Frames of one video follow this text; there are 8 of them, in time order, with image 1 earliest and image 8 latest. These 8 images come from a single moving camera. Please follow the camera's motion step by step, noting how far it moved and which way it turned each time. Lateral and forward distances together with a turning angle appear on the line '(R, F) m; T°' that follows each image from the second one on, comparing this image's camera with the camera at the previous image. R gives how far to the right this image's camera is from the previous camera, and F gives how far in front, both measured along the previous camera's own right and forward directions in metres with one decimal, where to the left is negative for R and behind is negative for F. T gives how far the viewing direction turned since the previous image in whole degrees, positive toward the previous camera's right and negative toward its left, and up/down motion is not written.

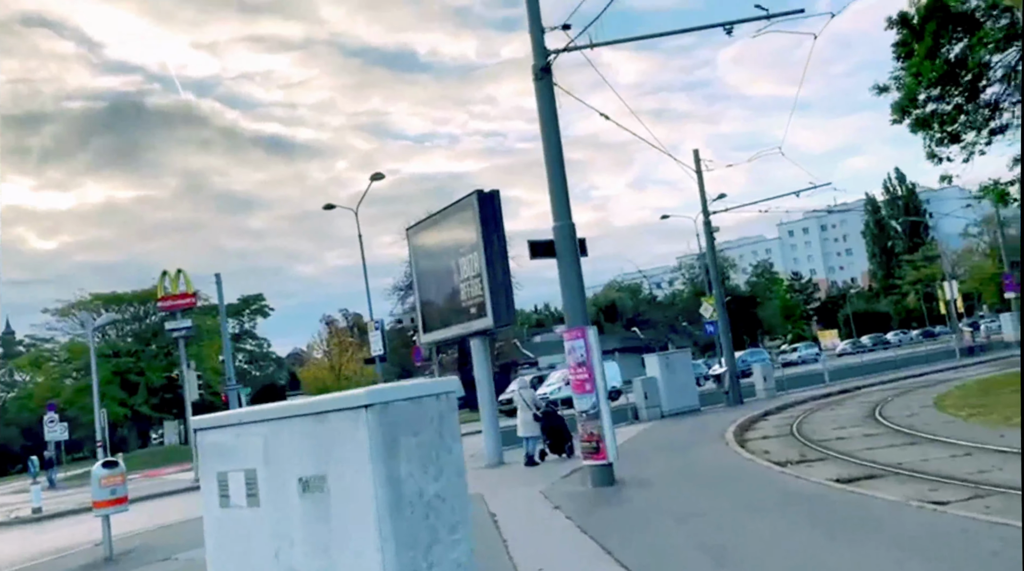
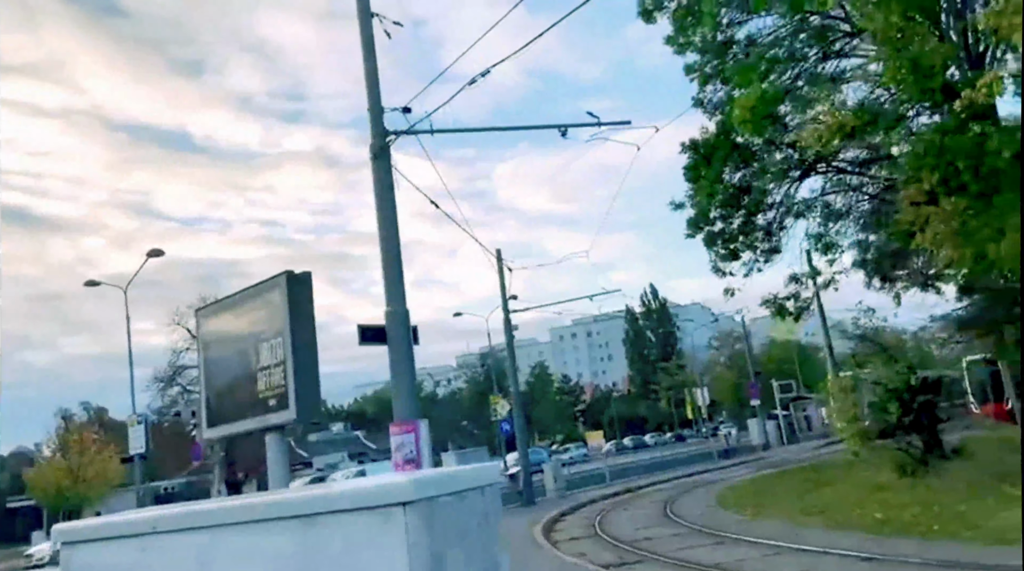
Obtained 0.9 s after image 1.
(-1.1, +0.2) m; +15°
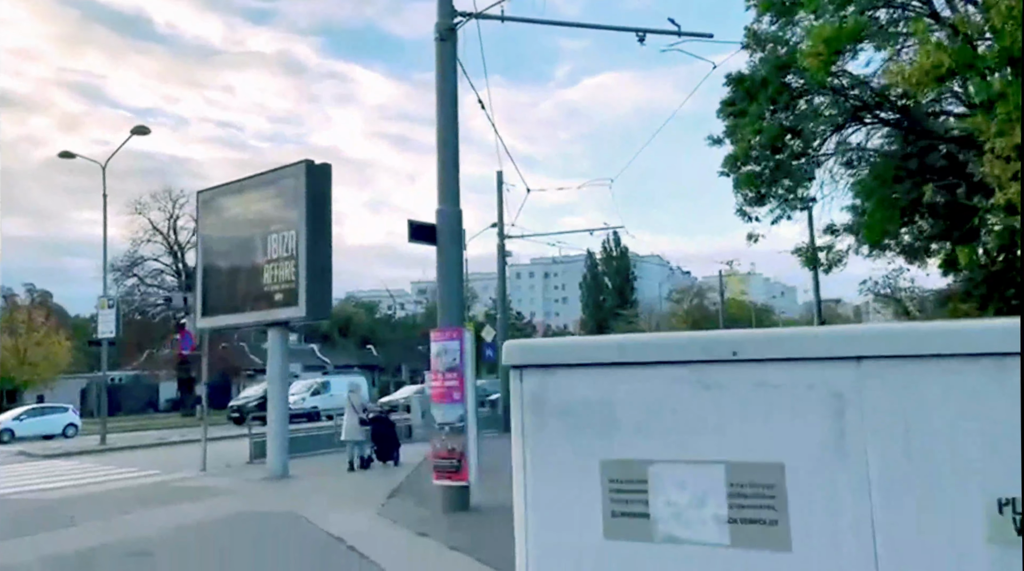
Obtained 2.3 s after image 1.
(-1.7, +0.8) m; +4°
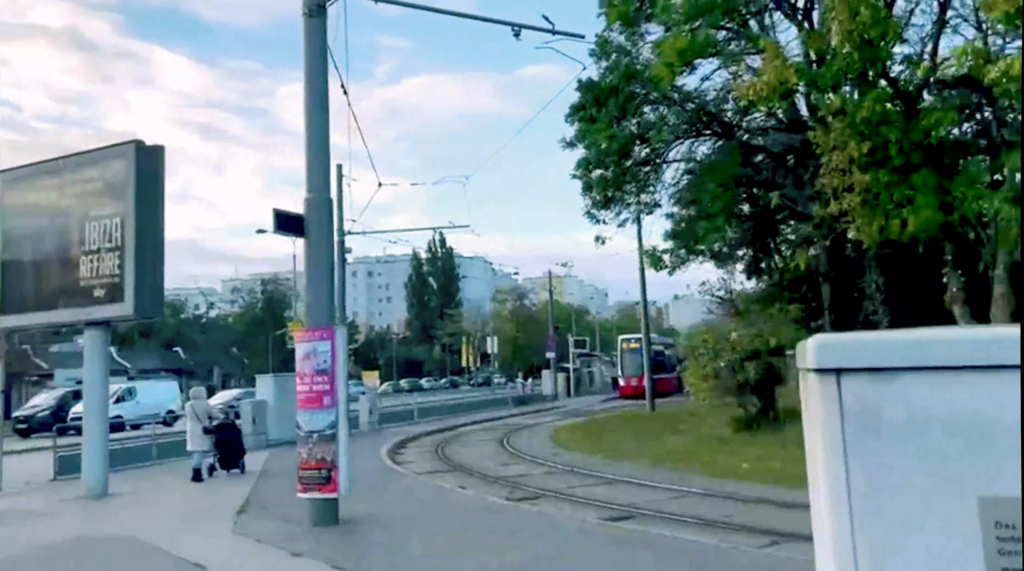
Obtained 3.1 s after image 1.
(-0.9, +0.7) m; +12°
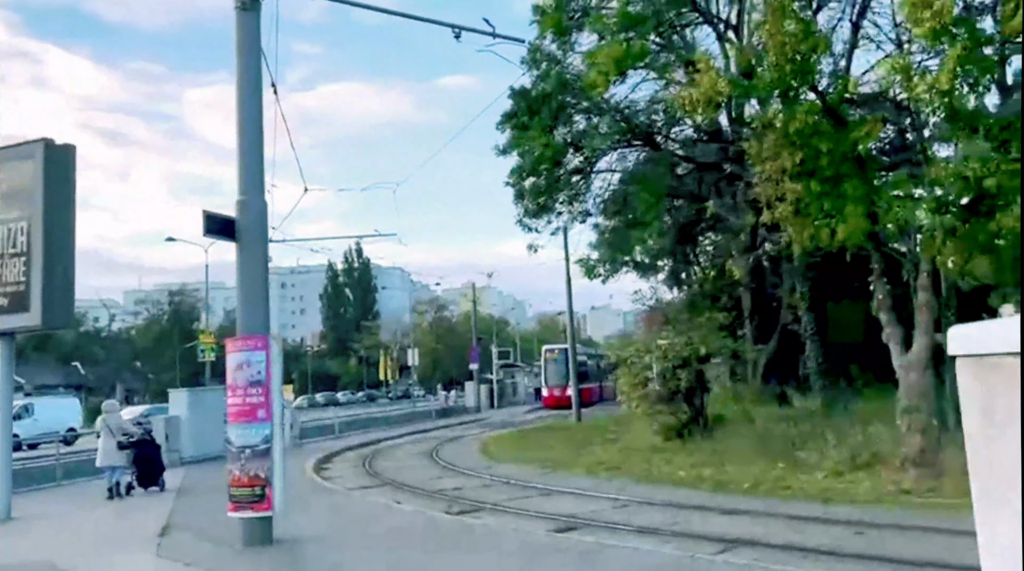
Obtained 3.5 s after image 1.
(-0.4, +0.4) m; +5°
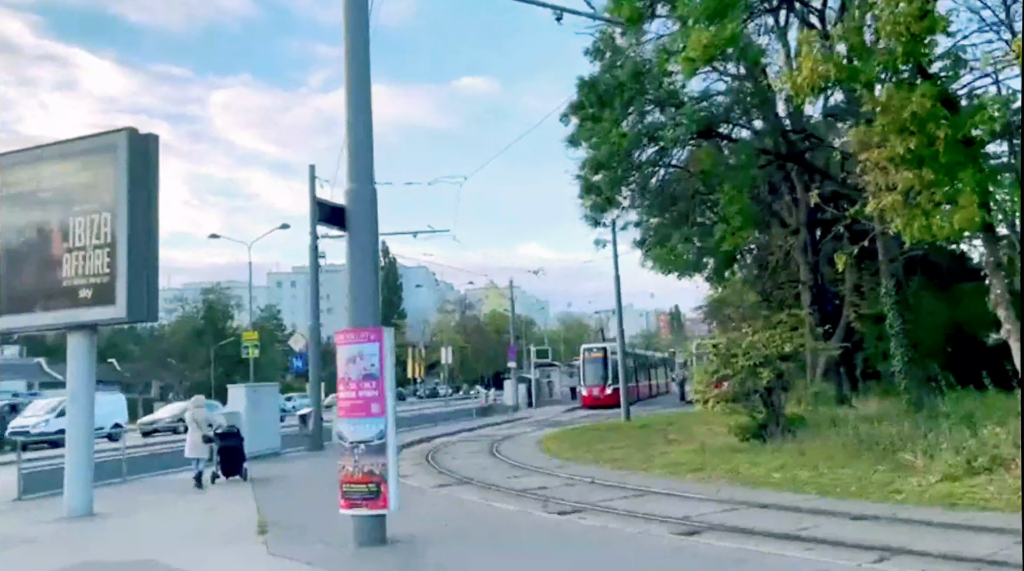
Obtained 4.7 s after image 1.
(-1.3, +0.3) m; 0°
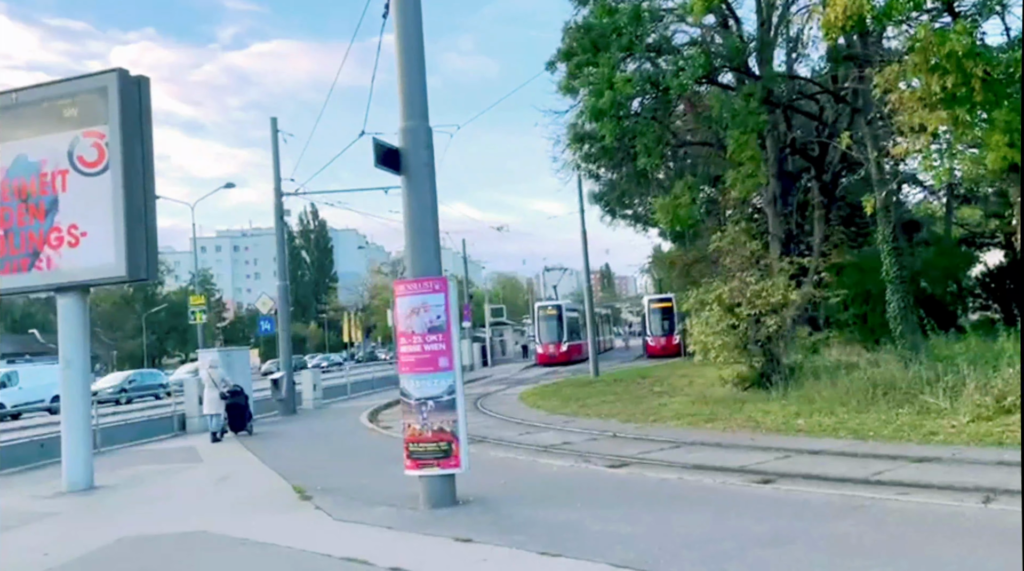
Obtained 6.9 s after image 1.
(-1.8, +0.6) m; +6°
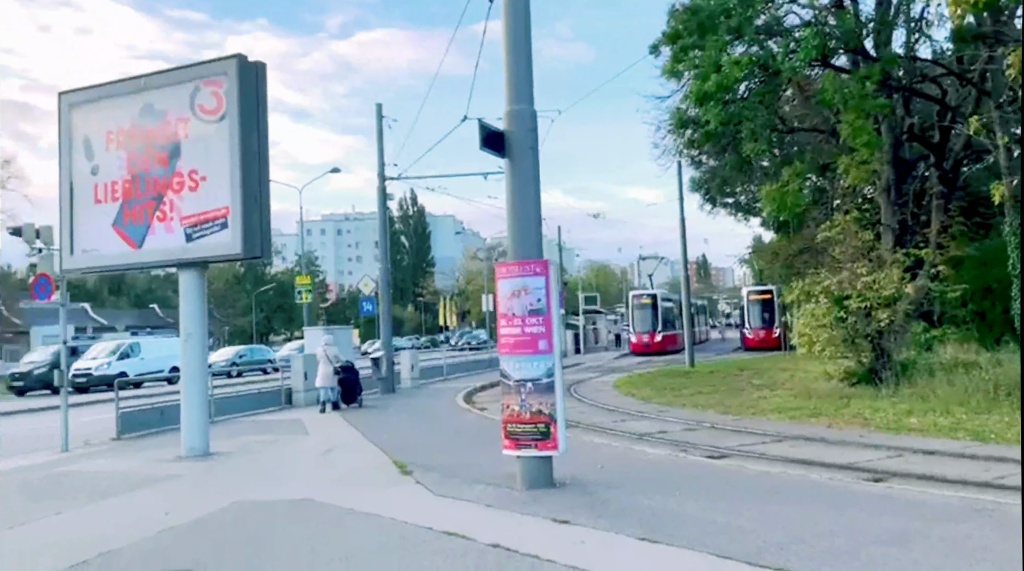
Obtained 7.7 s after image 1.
(-0.1, 0.0) m; -6°
